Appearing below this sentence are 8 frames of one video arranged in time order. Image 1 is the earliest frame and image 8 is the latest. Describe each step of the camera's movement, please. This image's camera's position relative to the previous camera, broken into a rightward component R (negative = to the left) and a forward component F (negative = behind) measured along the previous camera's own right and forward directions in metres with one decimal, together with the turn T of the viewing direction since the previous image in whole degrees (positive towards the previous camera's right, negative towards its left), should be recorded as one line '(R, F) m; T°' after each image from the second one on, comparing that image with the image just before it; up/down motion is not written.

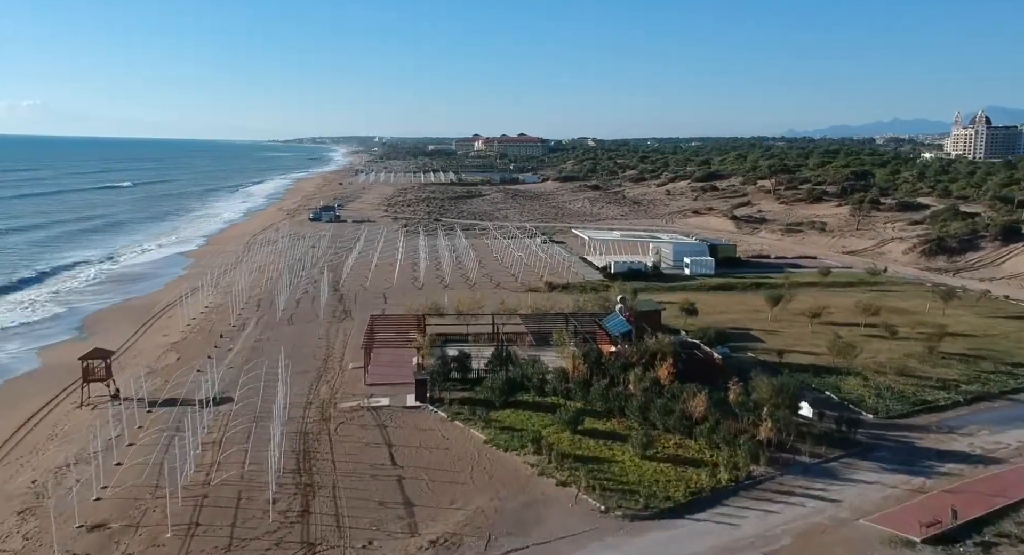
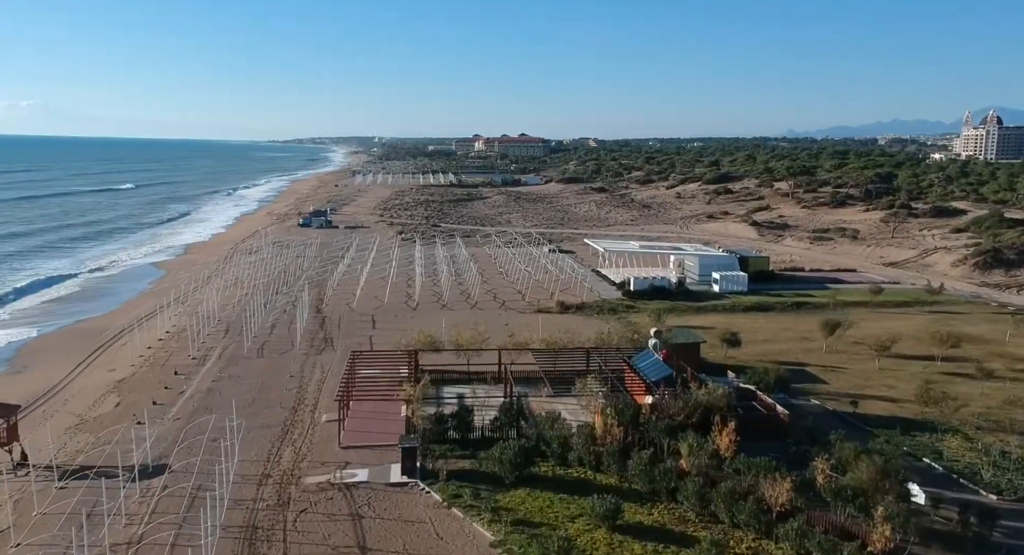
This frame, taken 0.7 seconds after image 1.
(-0.2, +4.0) m; 0°
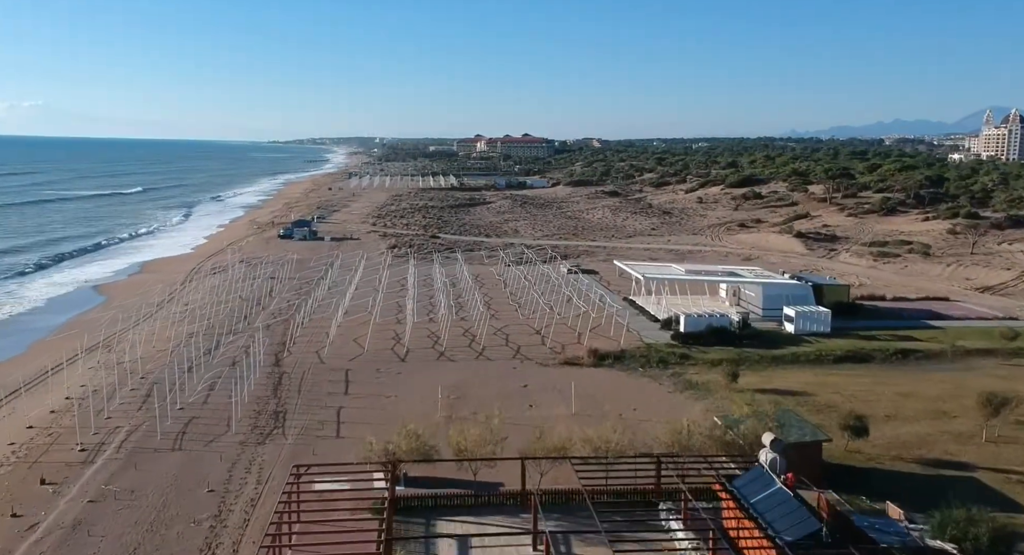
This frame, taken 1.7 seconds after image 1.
(-0.4, +6.7) m; 0°
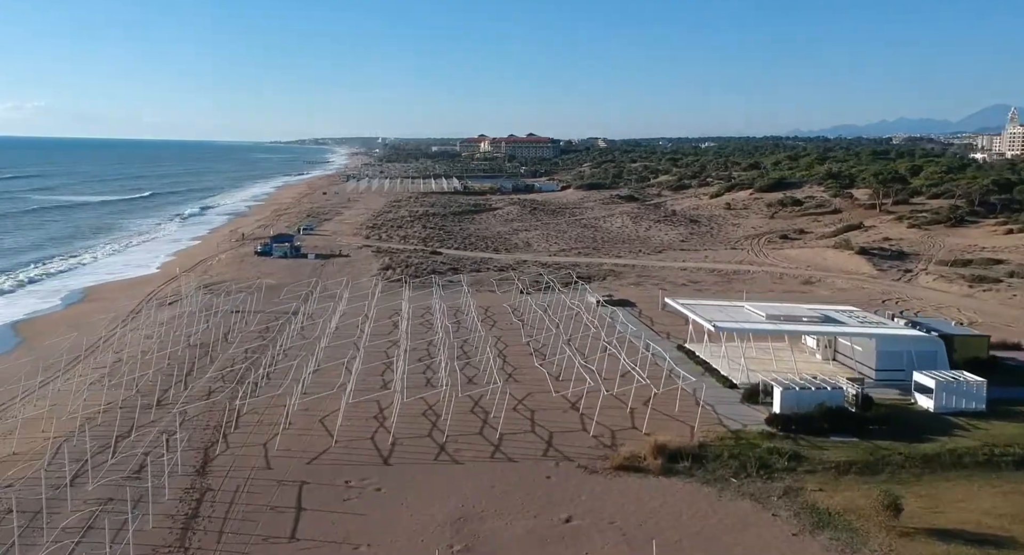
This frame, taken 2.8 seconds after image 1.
(-0.5, +6.8) m; 0°
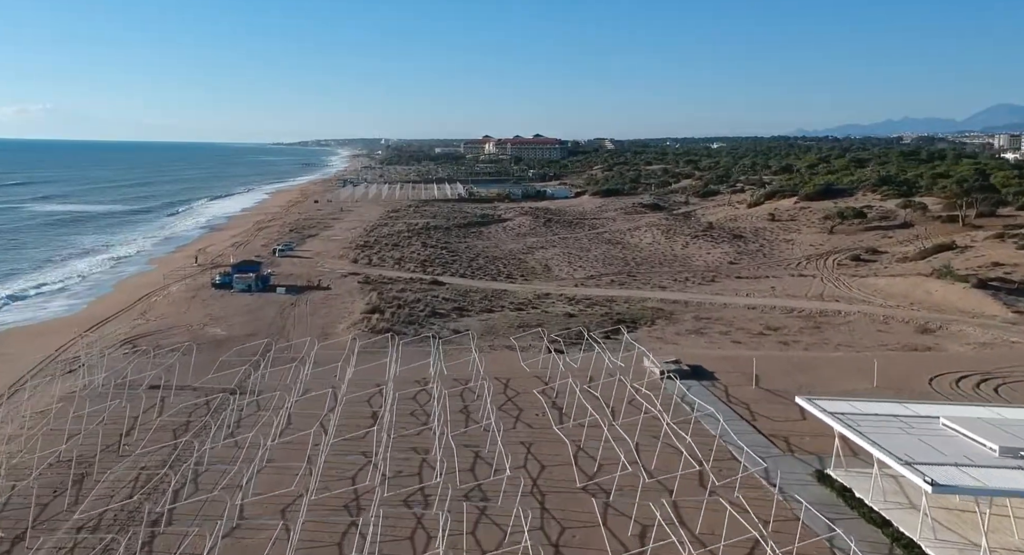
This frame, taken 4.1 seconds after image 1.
(-0.6, +8.5) m; 0°
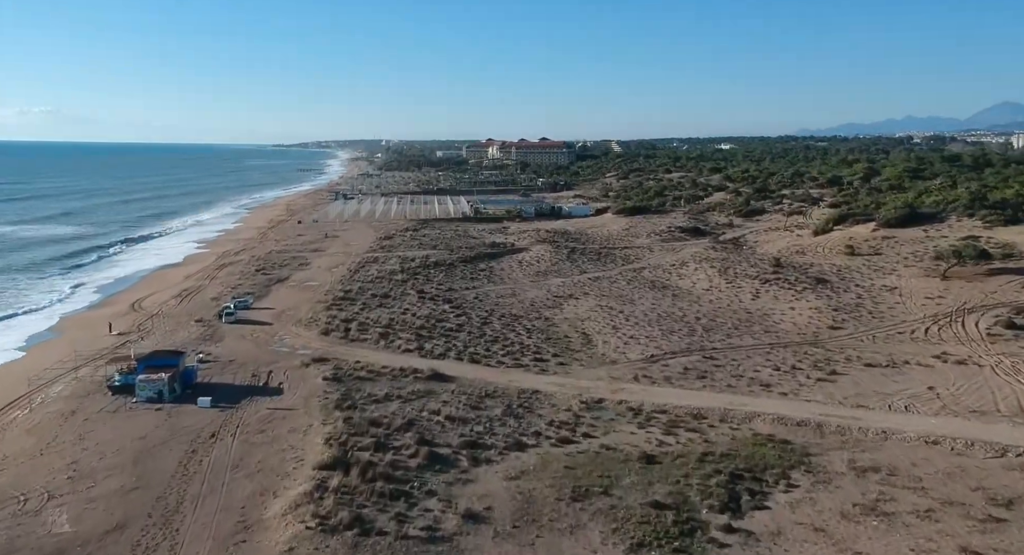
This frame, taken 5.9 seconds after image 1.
(-0.9, +11.4) m; 0°
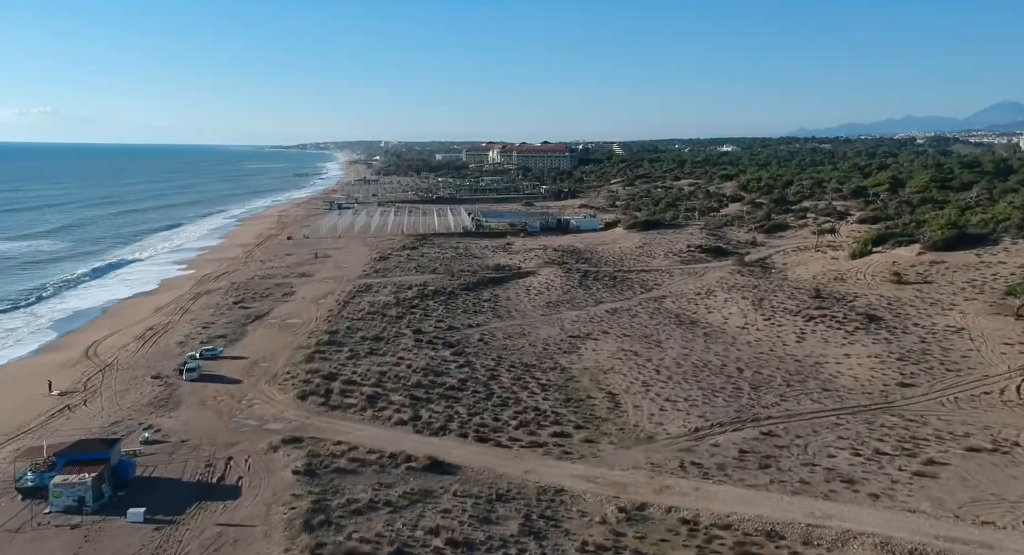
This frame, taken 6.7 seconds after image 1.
(-0.4, +5.1) m; 0°
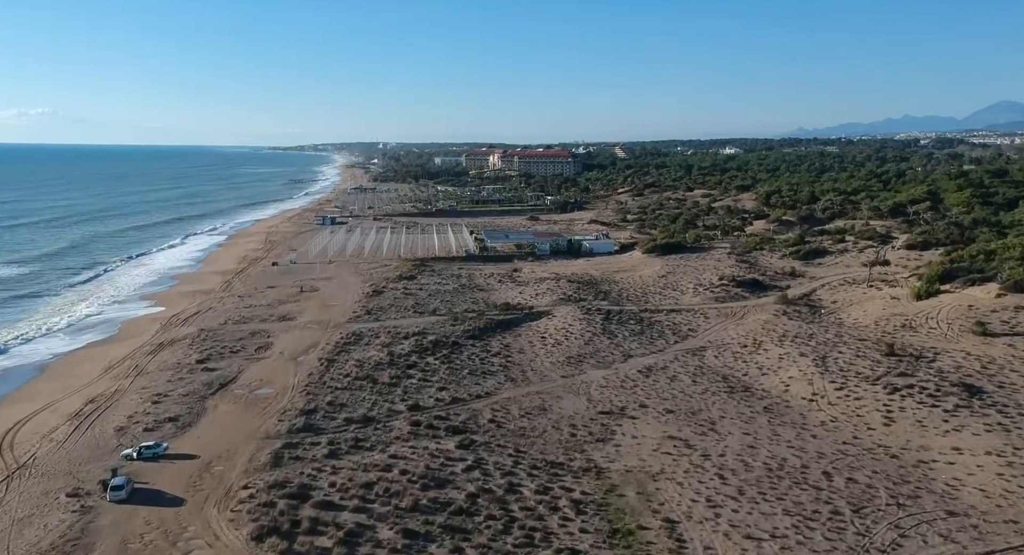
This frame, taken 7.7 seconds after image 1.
(-0.7, +6.8) m; 0°
